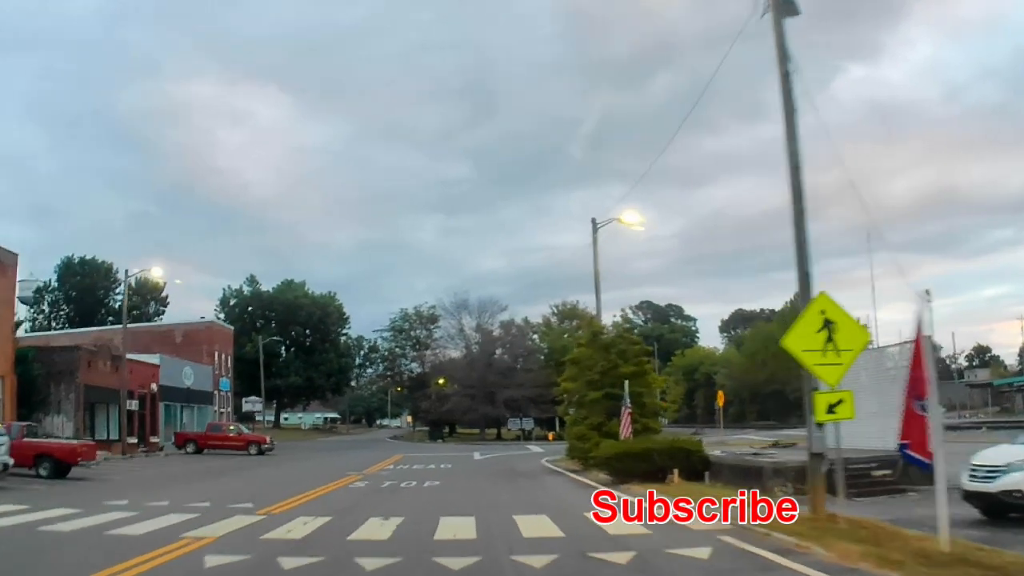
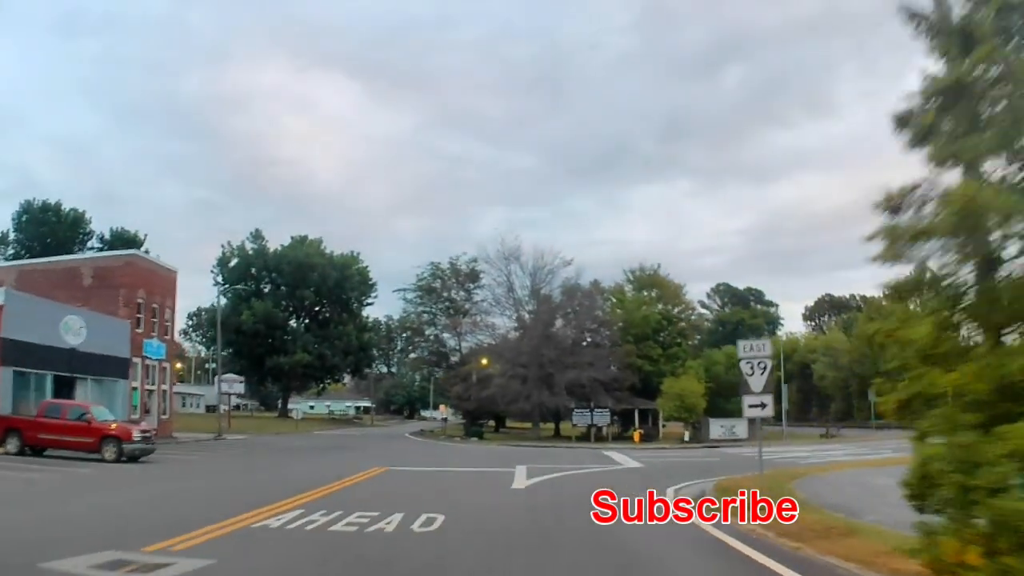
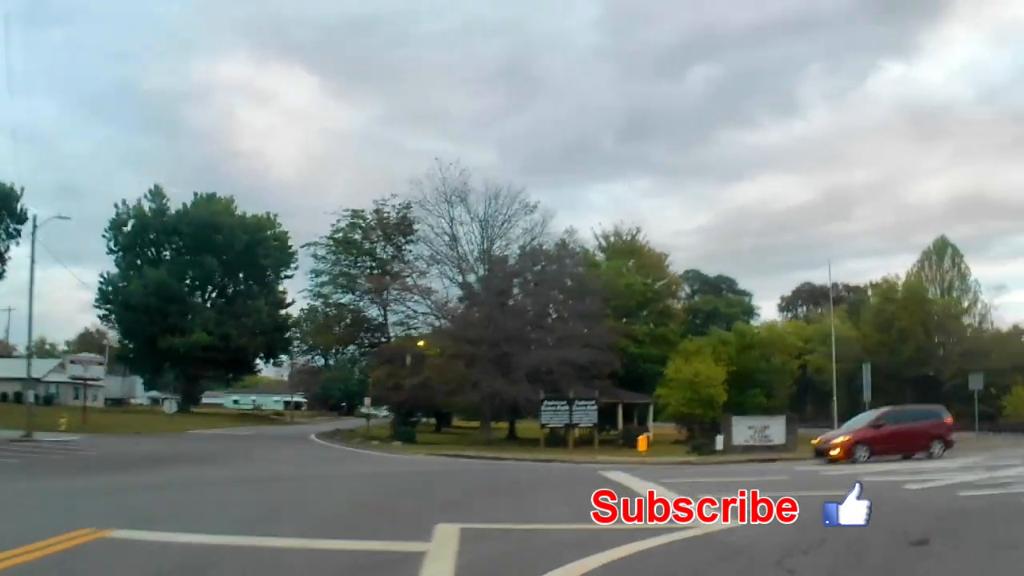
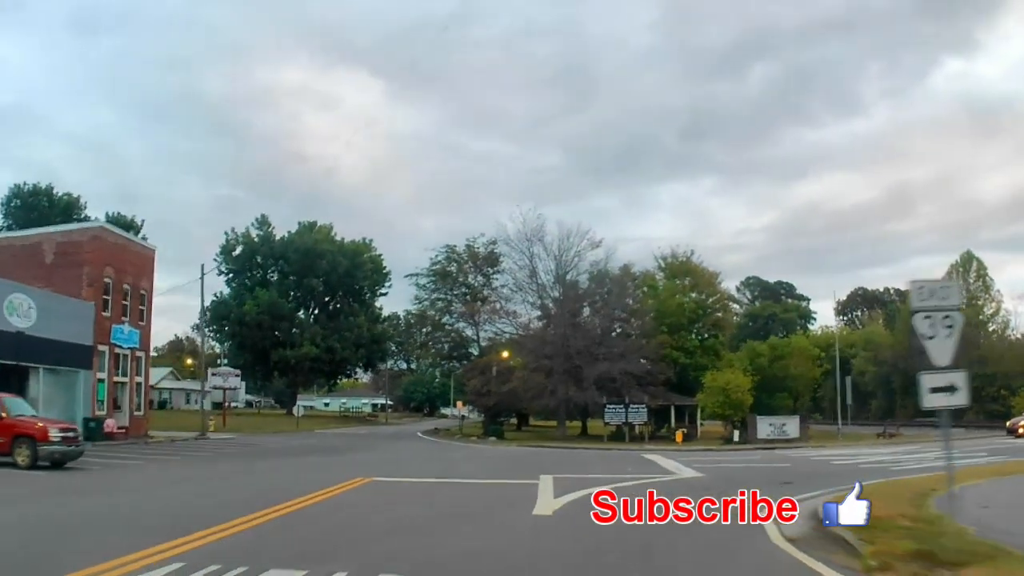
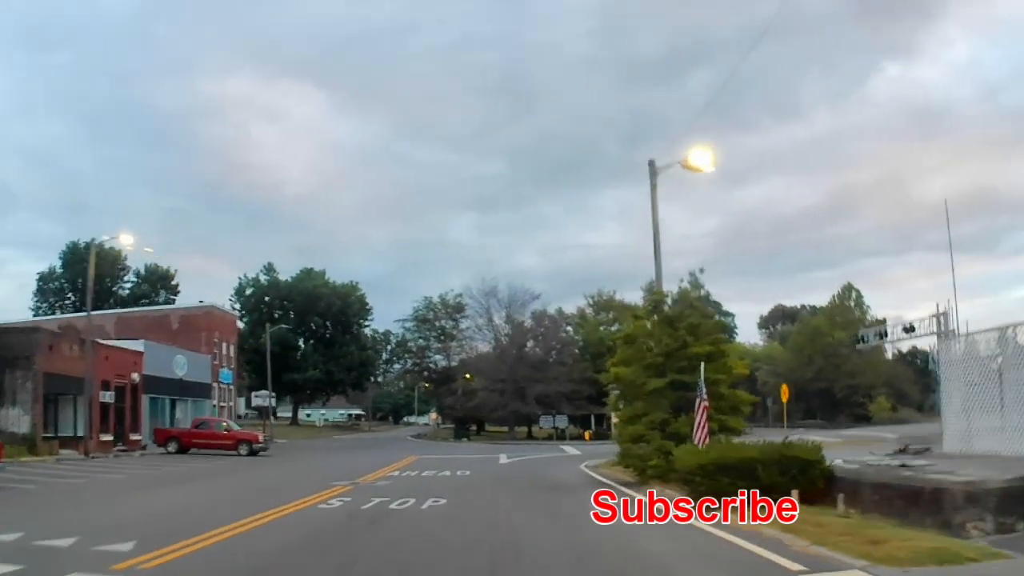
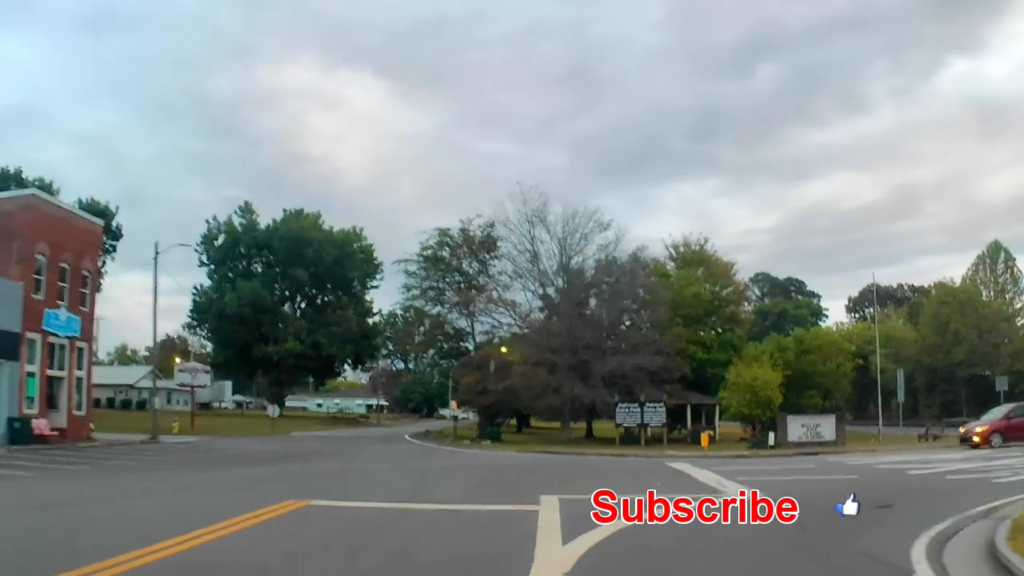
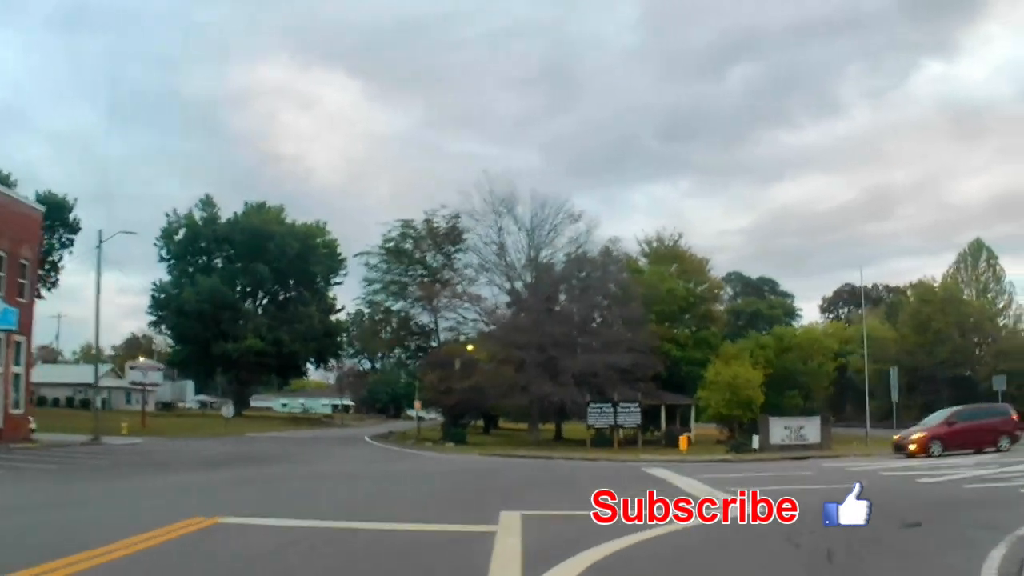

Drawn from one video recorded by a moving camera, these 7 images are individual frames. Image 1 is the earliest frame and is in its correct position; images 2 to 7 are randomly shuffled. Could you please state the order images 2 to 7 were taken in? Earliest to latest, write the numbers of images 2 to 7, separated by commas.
5, 2, 4, 6, 7, 3
